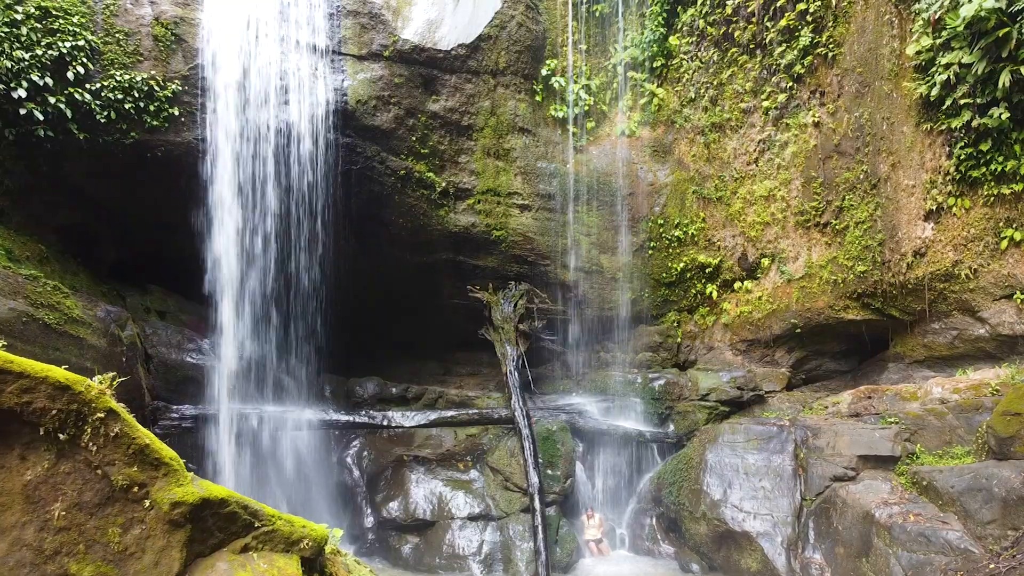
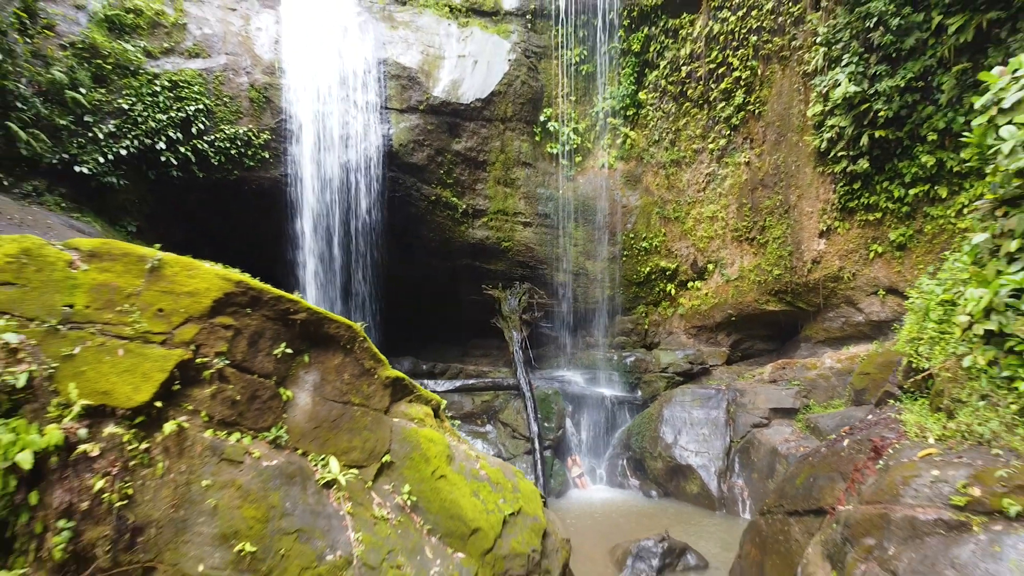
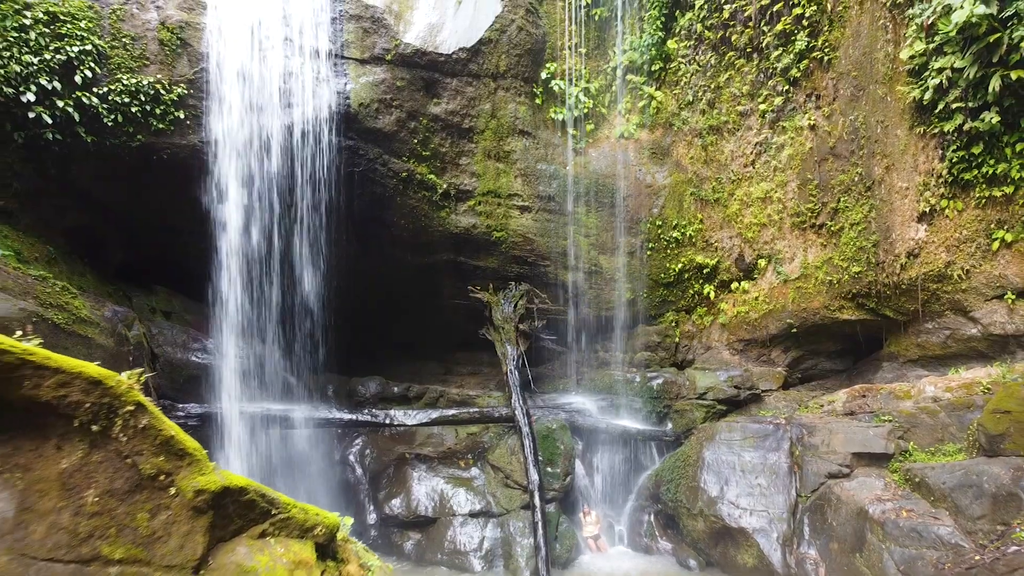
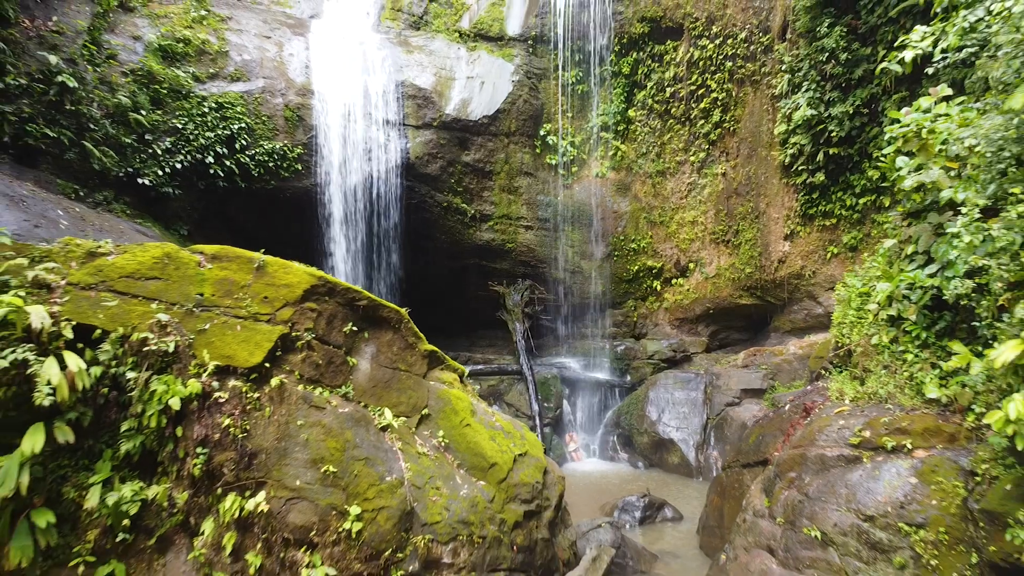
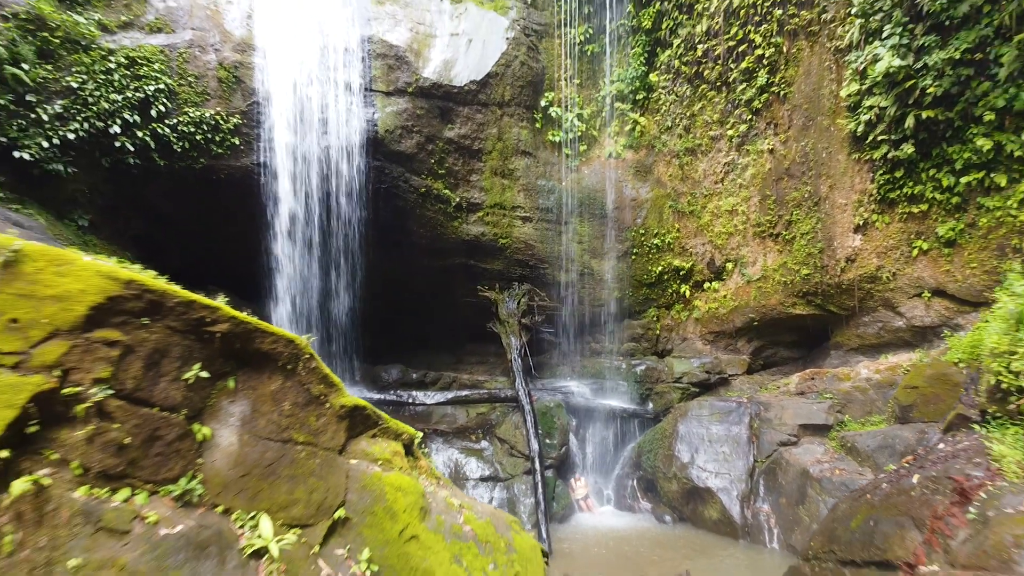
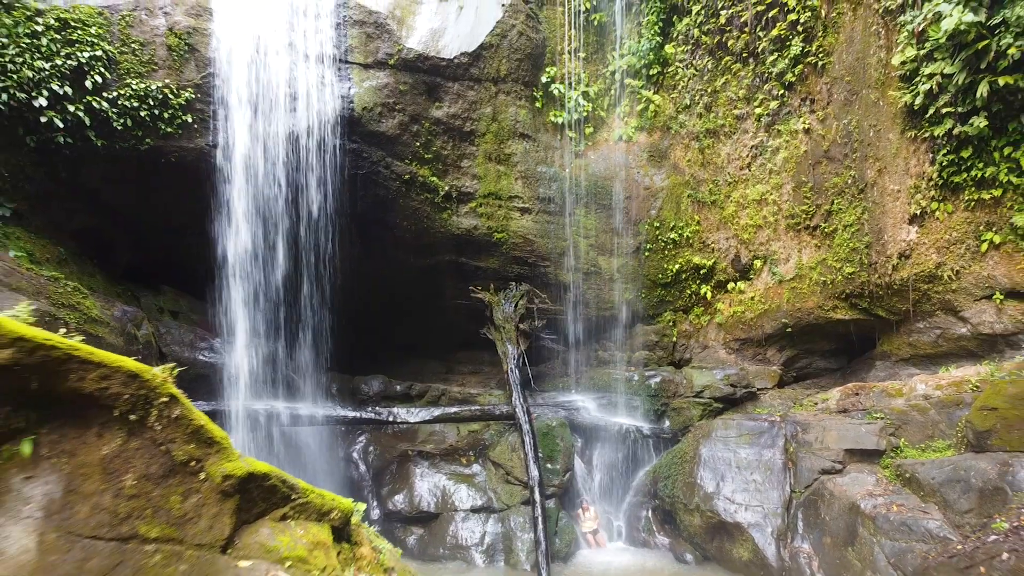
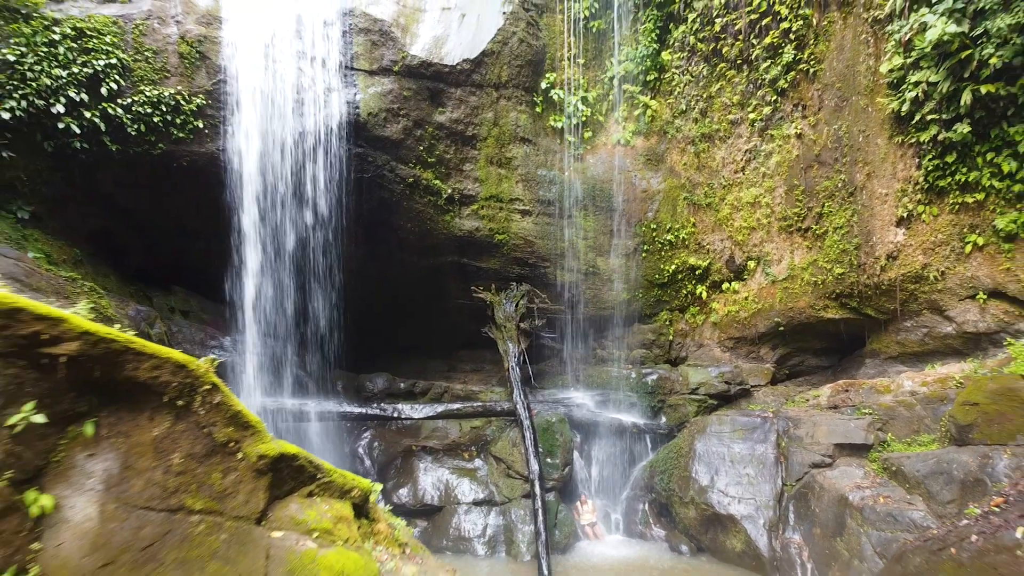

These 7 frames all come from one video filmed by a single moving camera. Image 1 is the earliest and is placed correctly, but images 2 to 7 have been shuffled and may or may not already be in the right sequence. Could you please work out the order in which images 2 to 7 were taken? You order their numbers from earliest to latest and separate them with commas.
3, 6, 7, 5, 2, 4
